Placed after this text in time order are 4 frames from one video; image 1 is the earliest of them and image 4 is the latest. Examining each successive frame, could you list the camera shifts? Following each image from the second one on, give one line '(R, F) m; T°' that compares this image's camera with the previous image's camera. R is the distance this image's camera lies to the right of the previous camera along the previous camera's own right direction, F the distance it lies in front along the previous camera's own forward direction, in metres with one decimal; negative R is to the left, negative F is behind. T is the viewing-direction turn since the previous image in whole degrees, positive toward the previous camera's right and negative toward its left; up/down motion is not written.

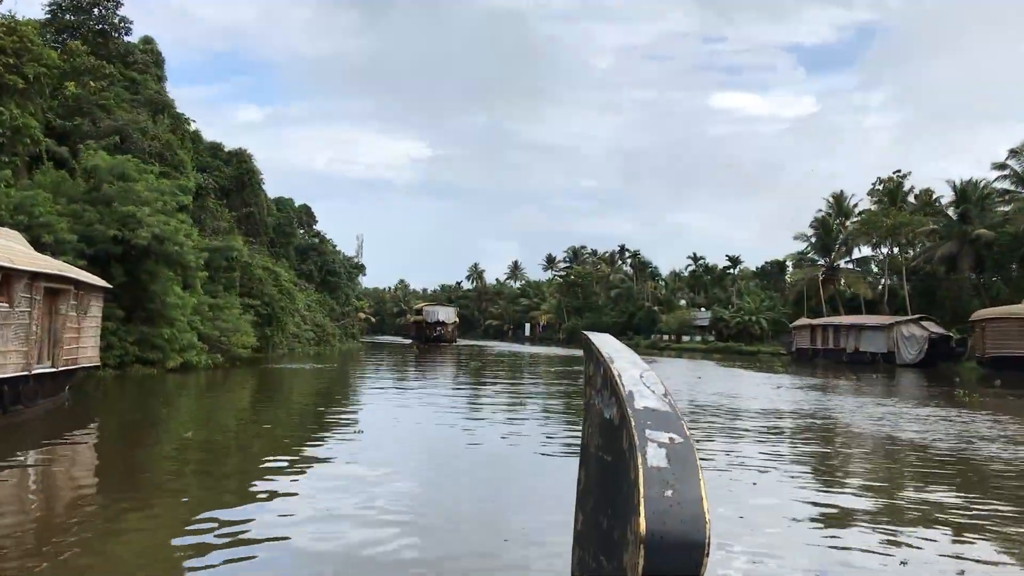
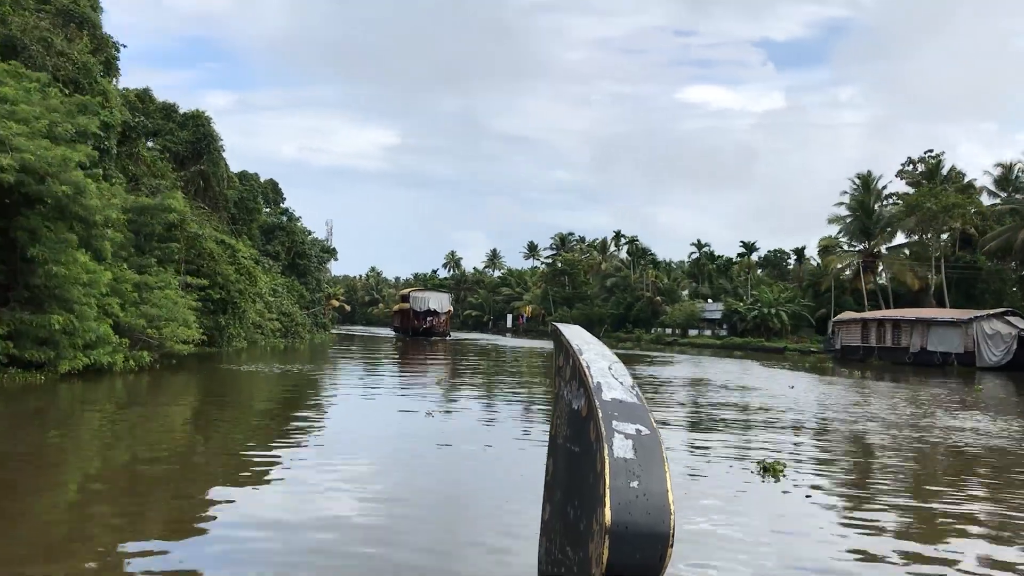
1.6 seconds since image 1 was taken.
(+0.3, +0.7) m; +2°
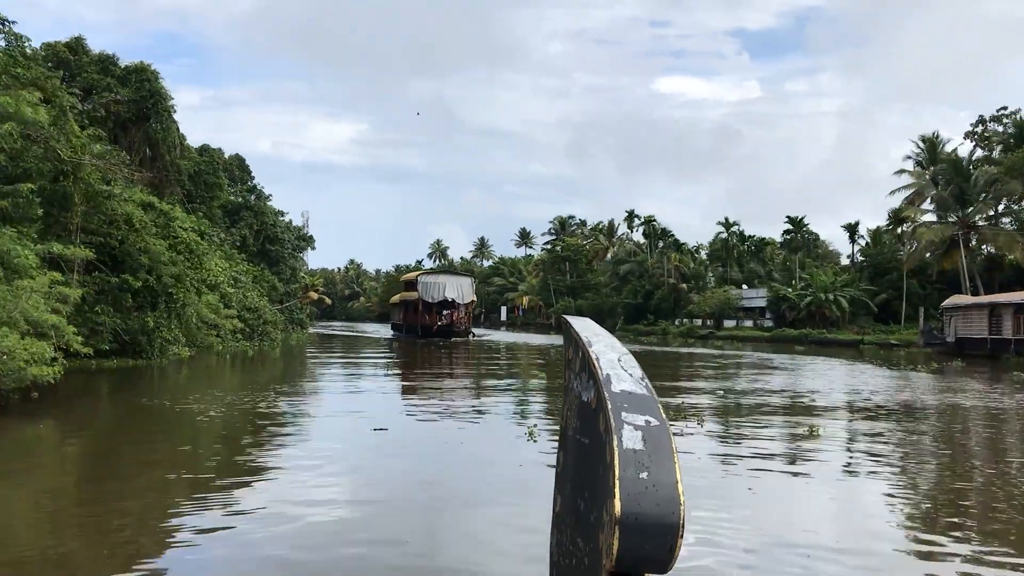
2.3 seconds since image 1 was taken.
(-2.3, +1.8) m; 0°
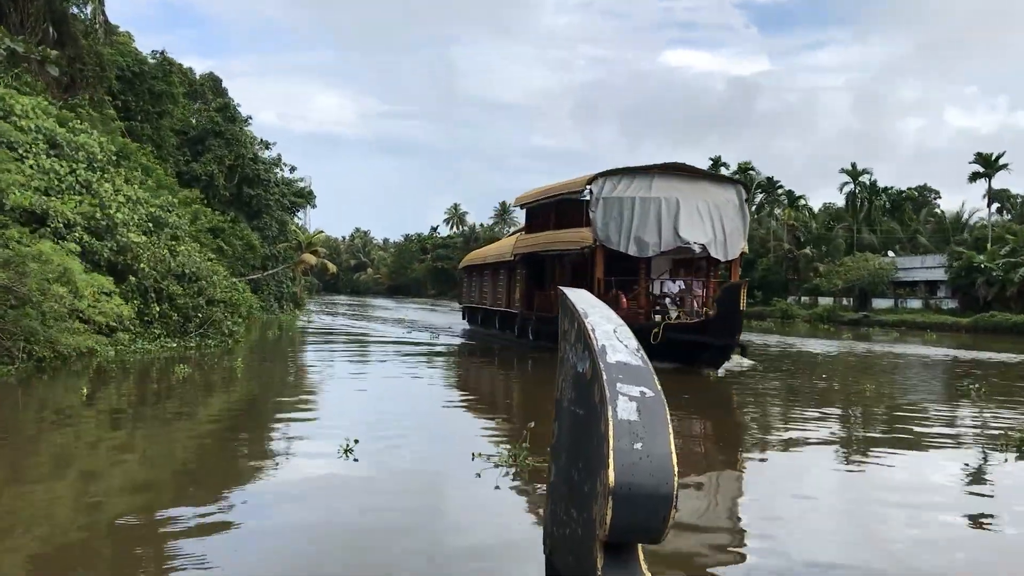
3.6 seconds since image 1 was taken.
(+2.2, -2.6) m; 0°
